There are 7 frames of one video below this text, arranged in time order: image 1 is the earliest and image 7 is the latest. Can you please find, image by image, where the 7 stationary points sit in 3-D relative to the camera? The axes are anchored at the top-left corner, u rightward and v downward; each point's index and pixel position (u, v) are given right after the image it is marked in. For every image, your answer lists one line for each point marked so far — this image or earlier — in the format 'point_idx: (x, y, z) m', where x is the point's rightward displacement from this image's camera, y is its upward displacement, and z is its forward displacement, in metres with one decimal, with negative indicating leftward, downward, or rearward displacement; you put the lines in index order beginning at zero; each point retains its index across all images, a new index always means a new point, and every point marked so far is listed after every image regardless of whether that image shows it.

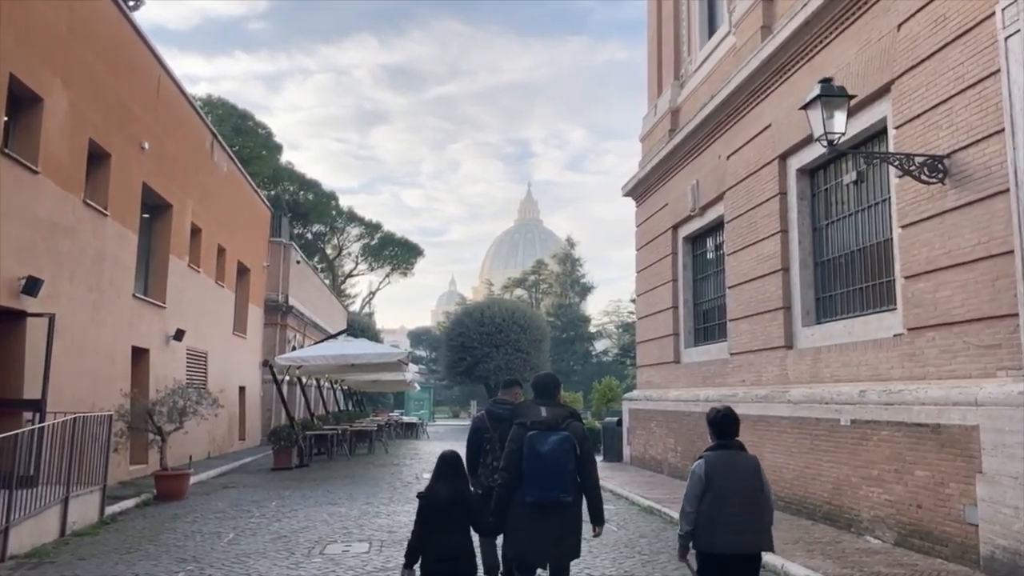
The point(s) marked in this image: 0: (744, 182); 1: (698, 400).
0: (+3.7, +1.7, +13.3) m
1: (+3.2, -2.0, +14.5) m
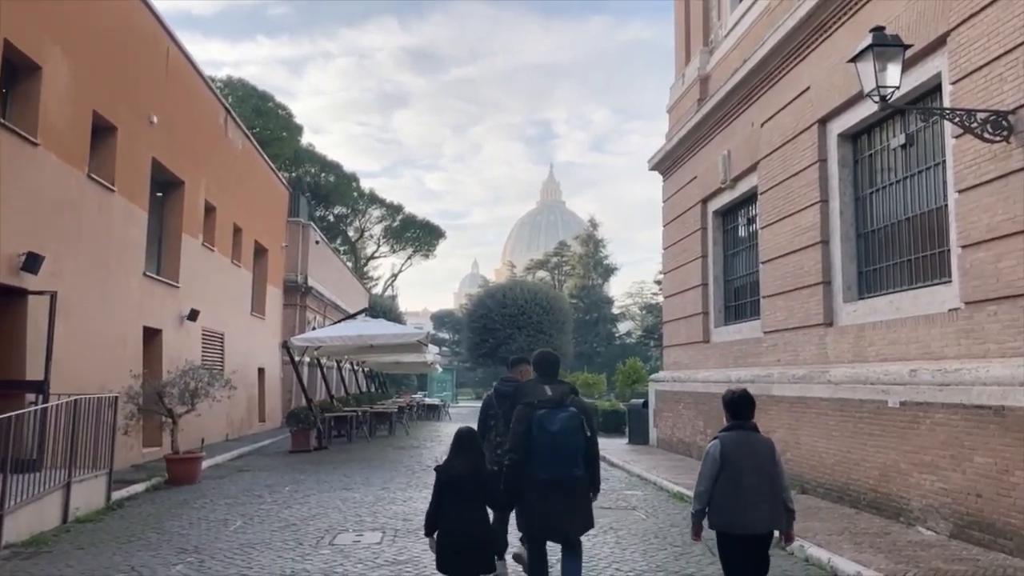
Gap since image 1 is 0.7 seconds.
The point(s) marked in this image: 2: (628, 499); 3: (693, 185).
0: (+4.0, +2.1, +12.5) m
1: (+3.6, -1.6, +13.9) m
2: (+1.5, -2.8, +11.2) m
3: (+3.7, +2.1, +16.7) m
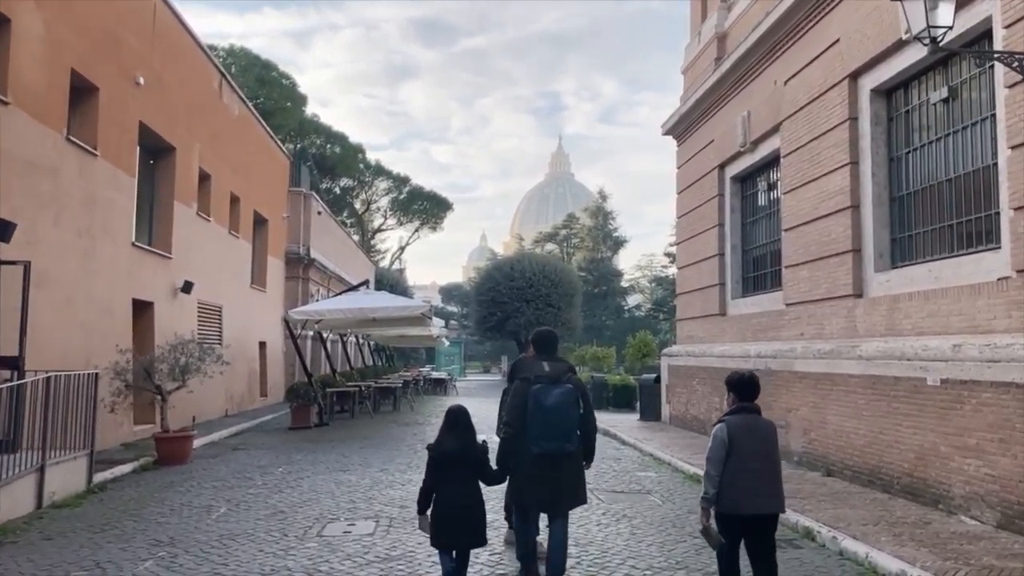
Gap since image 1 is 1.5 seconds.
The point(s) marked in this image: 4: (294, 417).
0: (+4.1, +2.5, +11.7) m
1: (+3.7, -1.1, +13.1) m
2: (+1.6, -2.5, +10.5) m
3: (+3.8, +2.7, +15.9) m
4: (-4.6, -2.7, +17.4) m
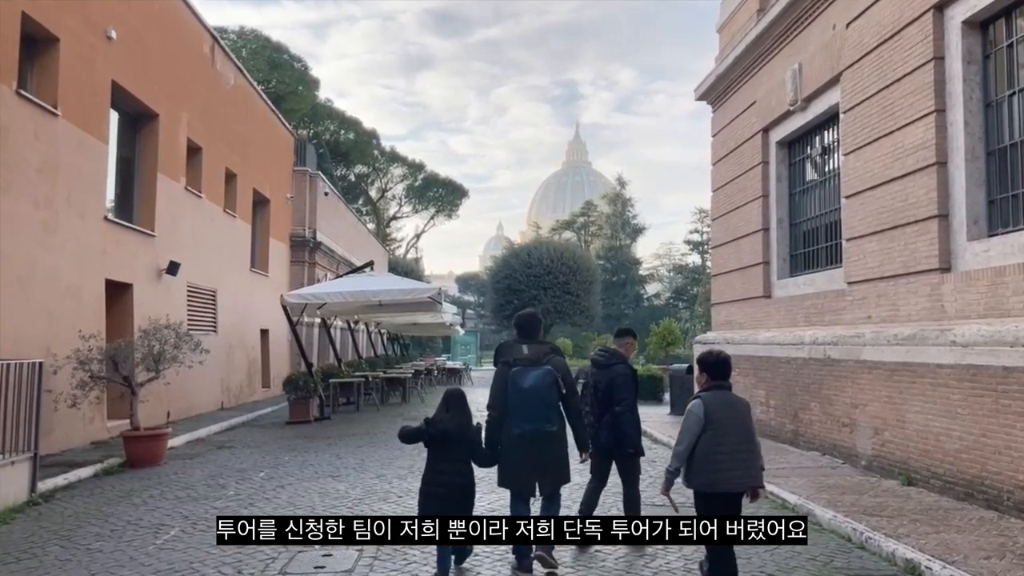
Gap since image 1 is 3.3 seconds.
0: (+4.3, +2.8, +10.0) m
1: (+4.0, -0.8, +11.5) m
2: (+1.8, -2.2, +8.9) m
3: (+4.1, +3.0, +14.2) m
4: (-4.2, -2.4, +15.9) m
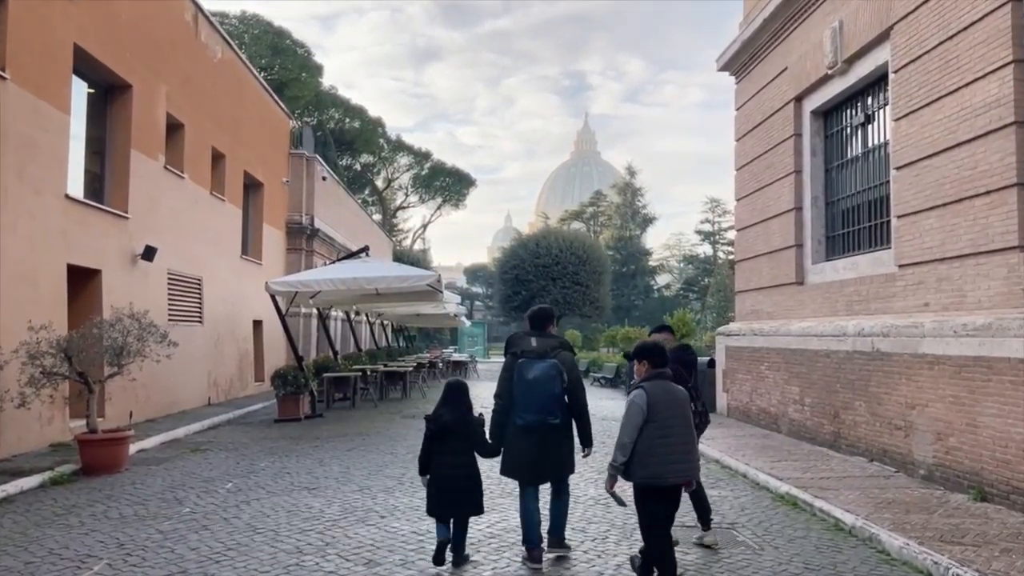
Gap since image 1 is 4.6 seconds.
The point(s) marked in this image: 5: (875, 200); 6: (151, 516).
0: (+4.4, +3.0, +8.6) m
1: (+4.1, -0.6, +10.2) m
2: (+1.9, -2.0, +7.7) m
3: (+4.2, +3.2, +12.9) m
4: (-4.1, -2.2, +14.8) m
5: (+4.6, +1.1, +10.4) m
6: (-2.9, -1.9, +6.7) m
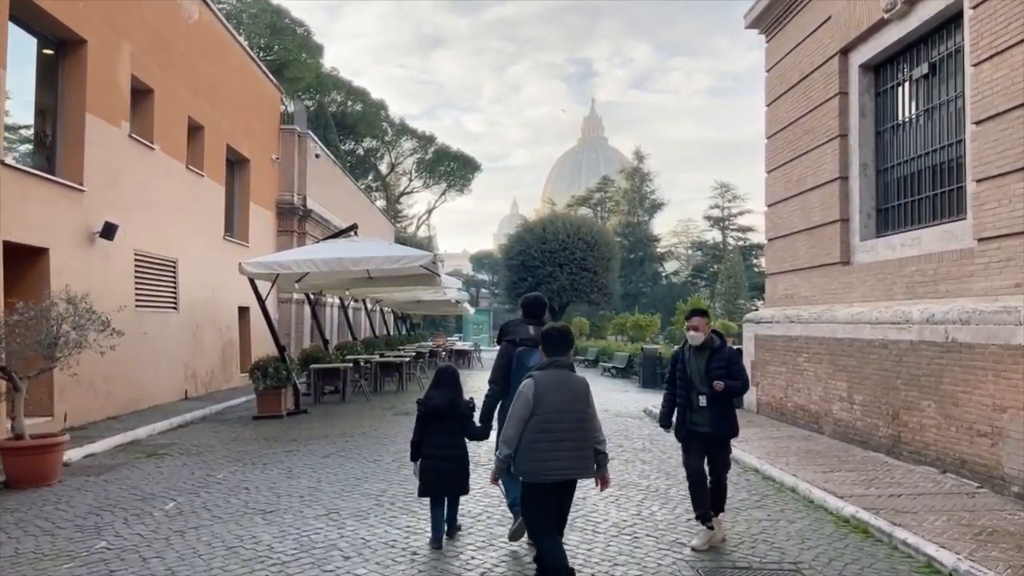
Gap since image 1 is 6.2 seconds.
0: (+4.4, +3.2, +7.1) m
1: (+4.1, -0.3, +8.7) m
2: (+1.9, -1.8, +6.2) m
3: (+4.3, +3.5, +11.3) m
4: (-4.0, -1.9, +13.3) m
5: (+4.6, +1.3, +8.9) m
6: (-2.9, -1.7, +5.2) m
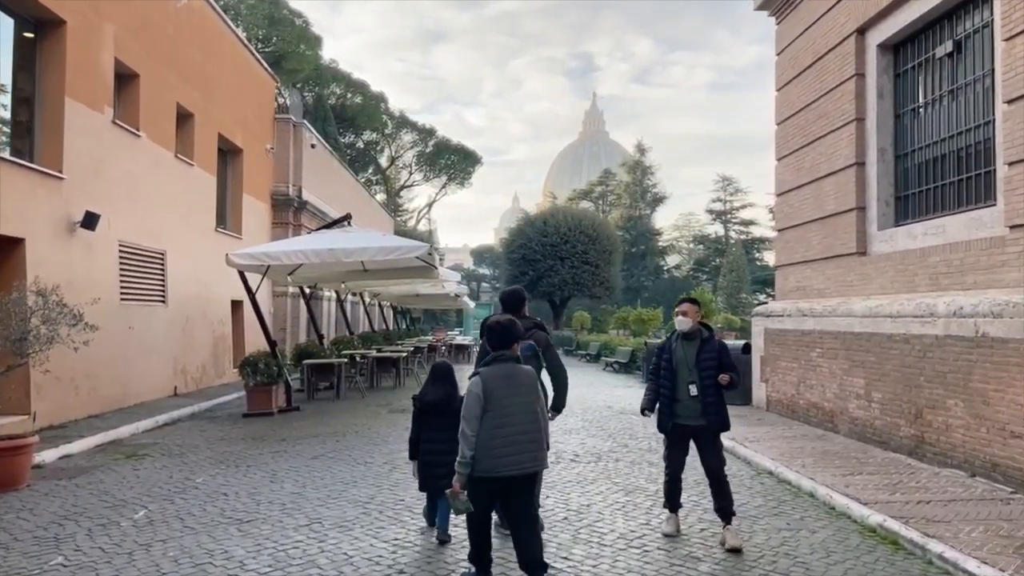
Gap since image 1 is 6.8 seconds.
0: (+4.4, +3.3, +6.5) m
1: (+4.1, -0.3, +8.2) m
2: (+1.9, -1.8, +5.7) m
3: (+4.2, +3.6, +10.7) m
4: (-4.0, -1.8, +12.8) m
5: (+4.6, +1.4, +8.3) m
6: (-2.9, -1.6, +4.7) m
